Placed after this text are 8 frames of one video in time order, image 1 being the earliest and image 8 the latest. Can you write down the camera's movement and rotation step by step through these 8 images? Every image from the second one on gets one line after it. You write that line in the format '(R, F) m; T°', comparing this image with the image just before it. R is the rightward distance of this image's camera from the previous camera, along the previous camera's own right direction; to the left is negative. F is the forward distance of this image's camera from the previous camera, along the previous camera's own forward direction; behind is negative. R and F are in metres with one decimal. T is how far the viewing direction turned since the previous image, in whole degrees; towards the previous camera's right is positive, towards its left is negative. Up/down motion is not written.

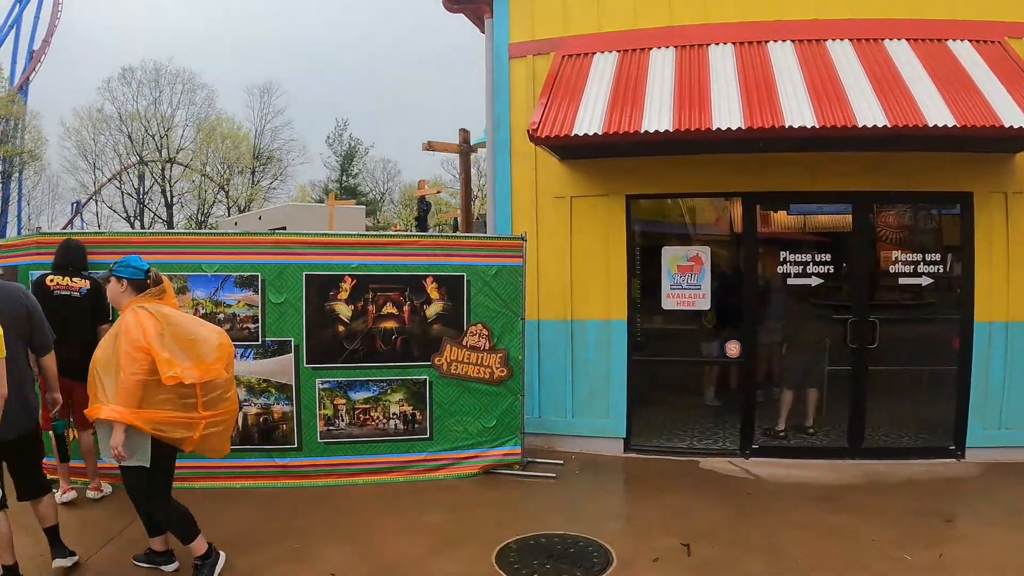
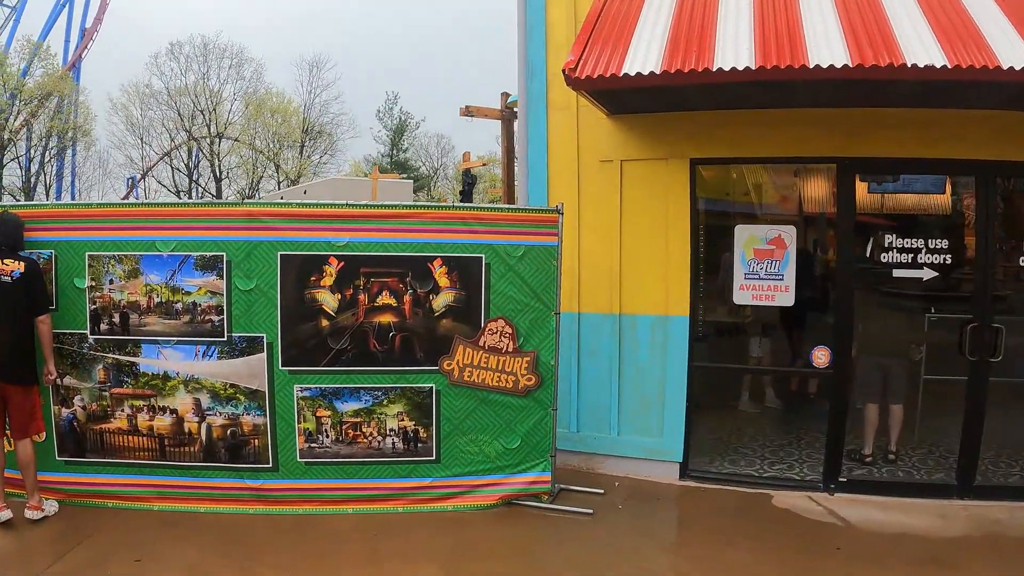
(+0.2, +1.3) m; -5°
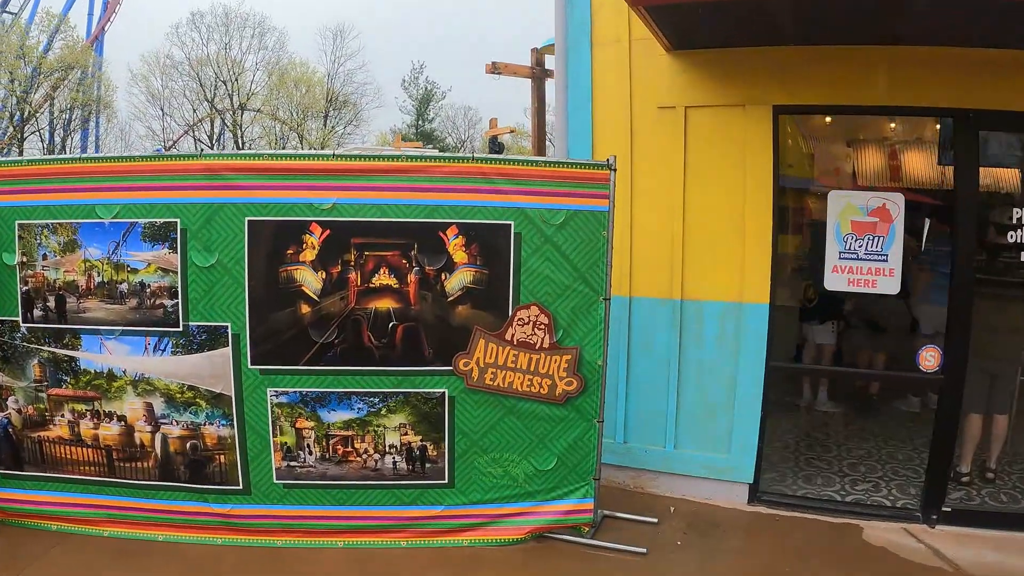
(0.0, +1.1) m; -3°
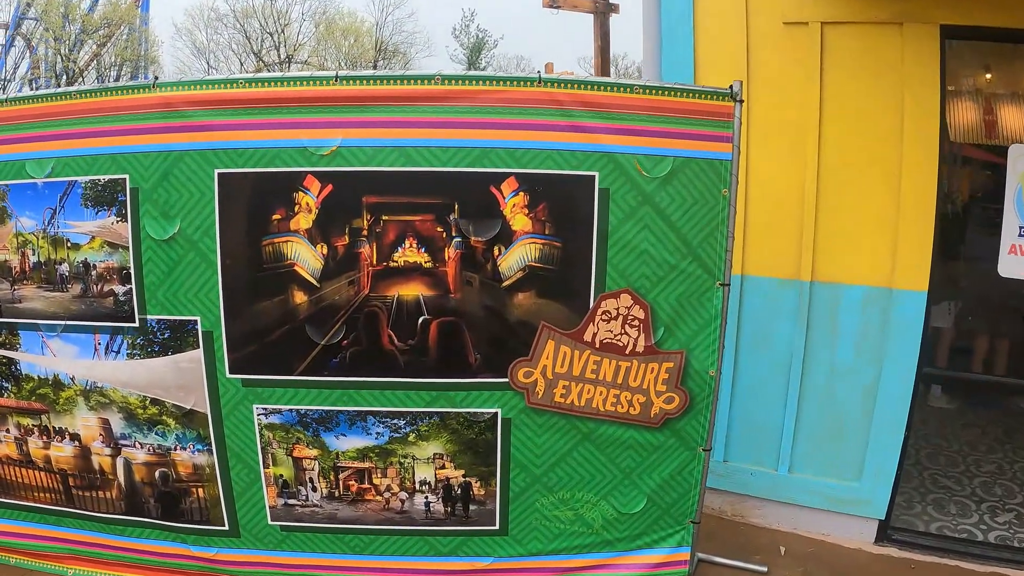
(-0.1, +1.1) m; -4°
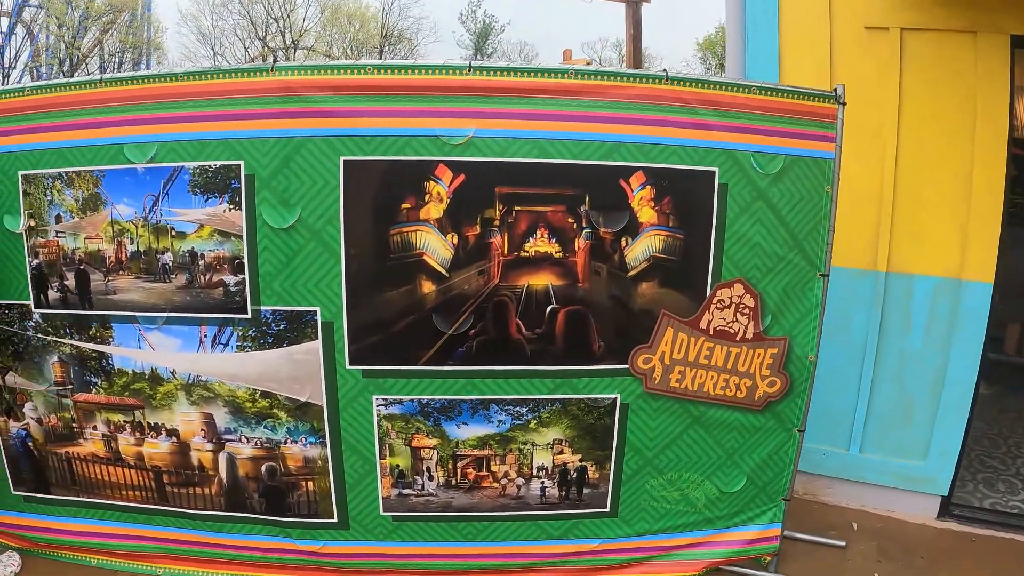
(-0.7, 0.0) m; +4°
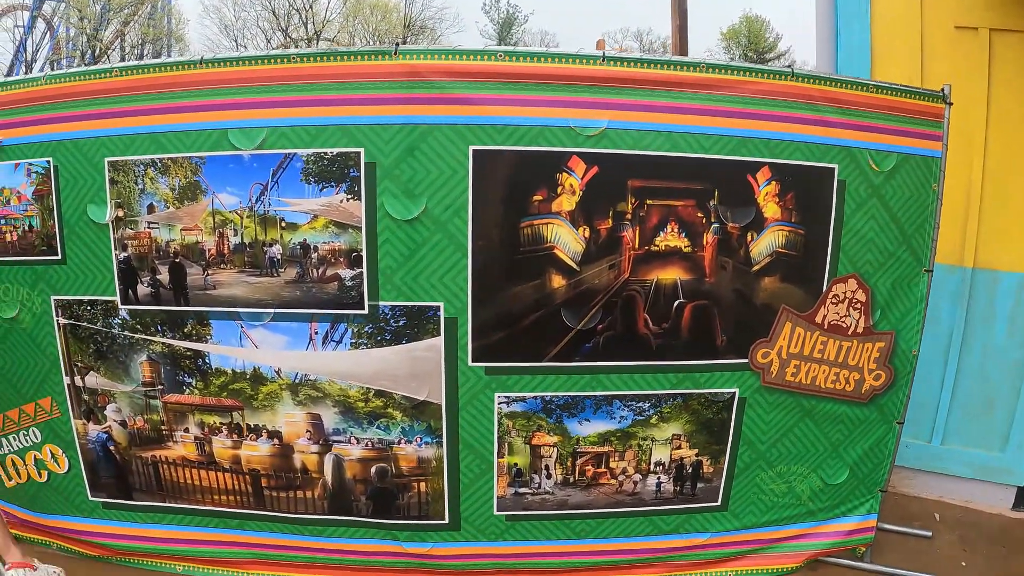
(-0.7, +0.1) m; +4°
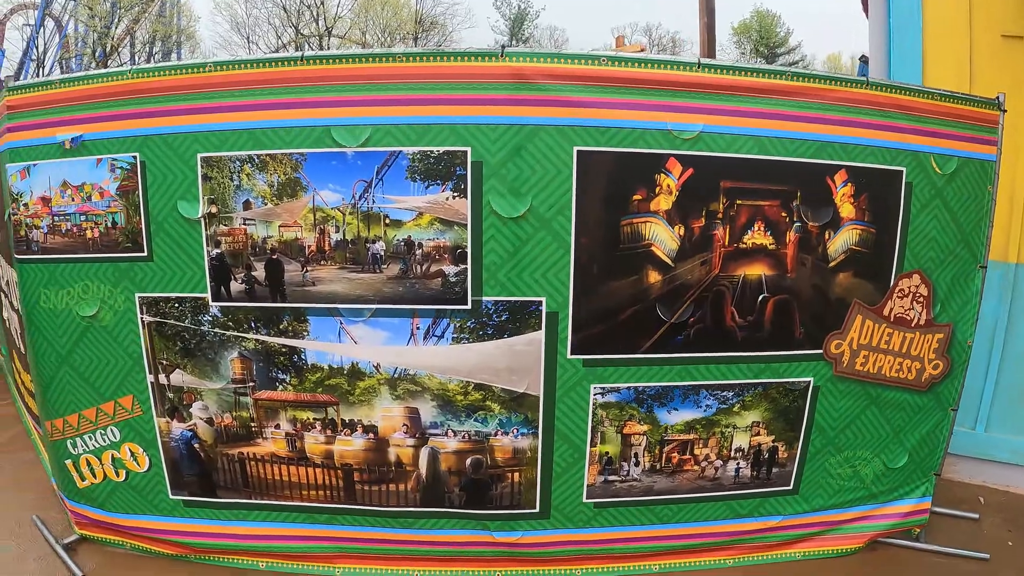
(-0.6, -0.1) m; +4°
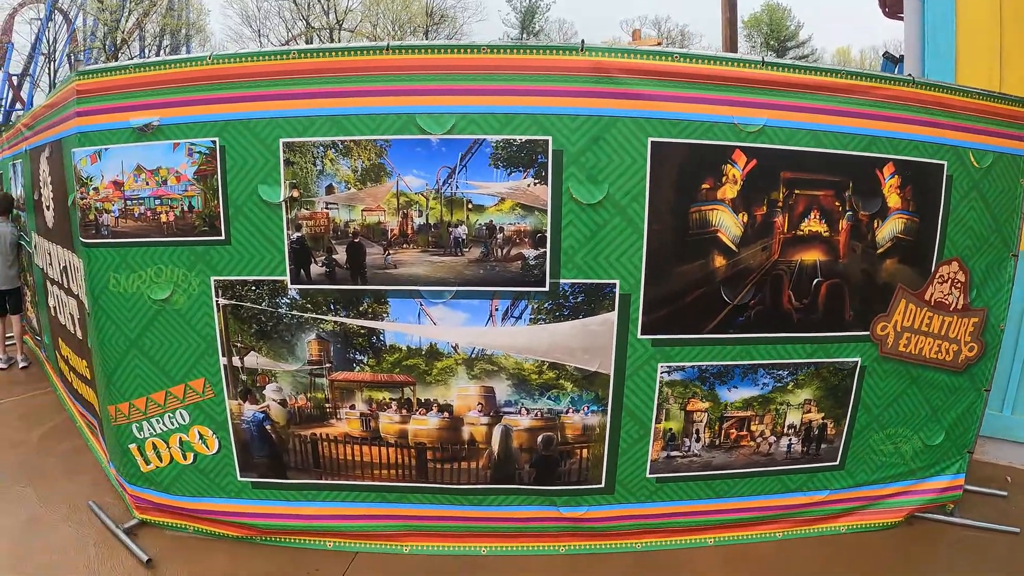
(-0.5, -0.1) m; +3°
